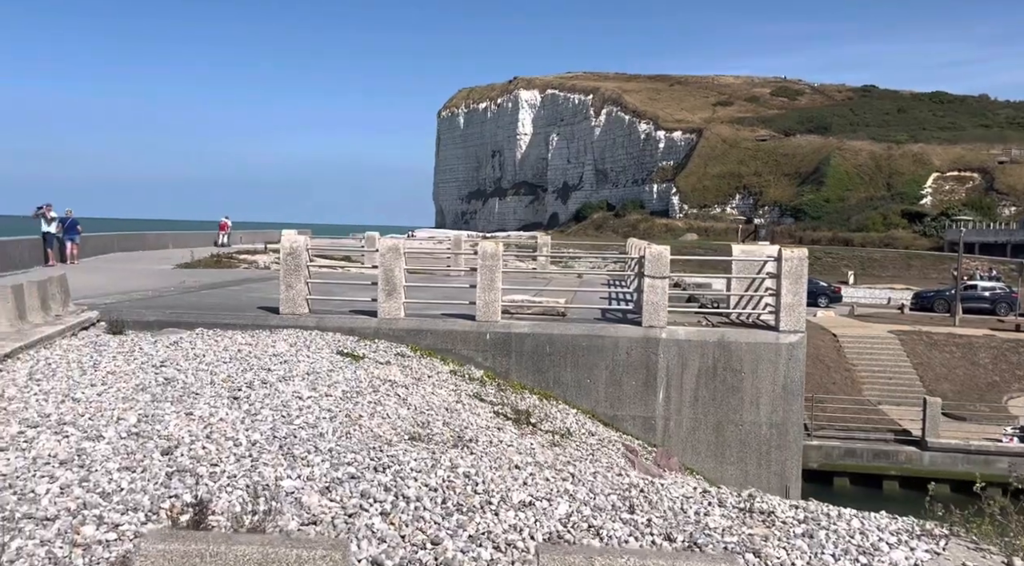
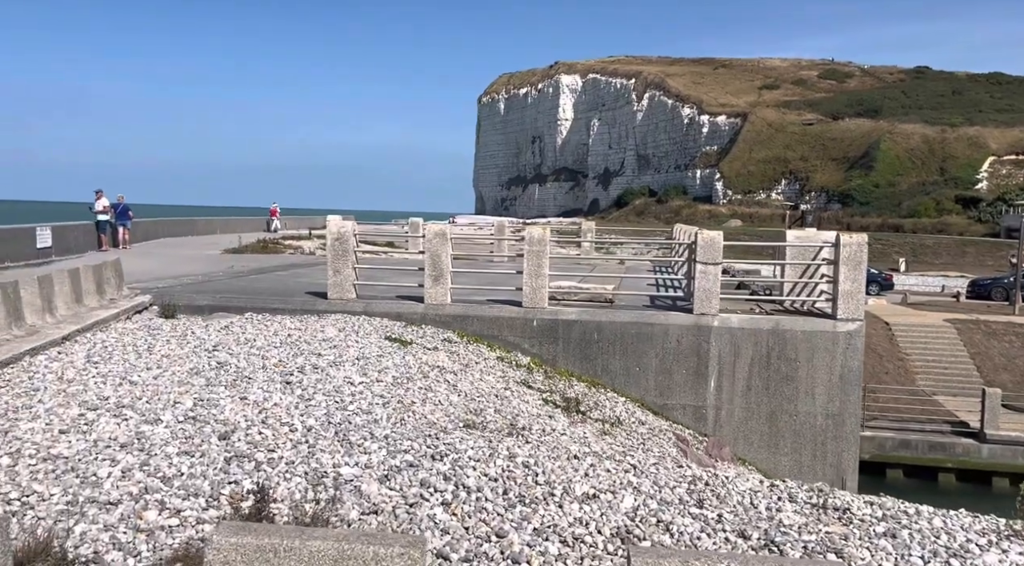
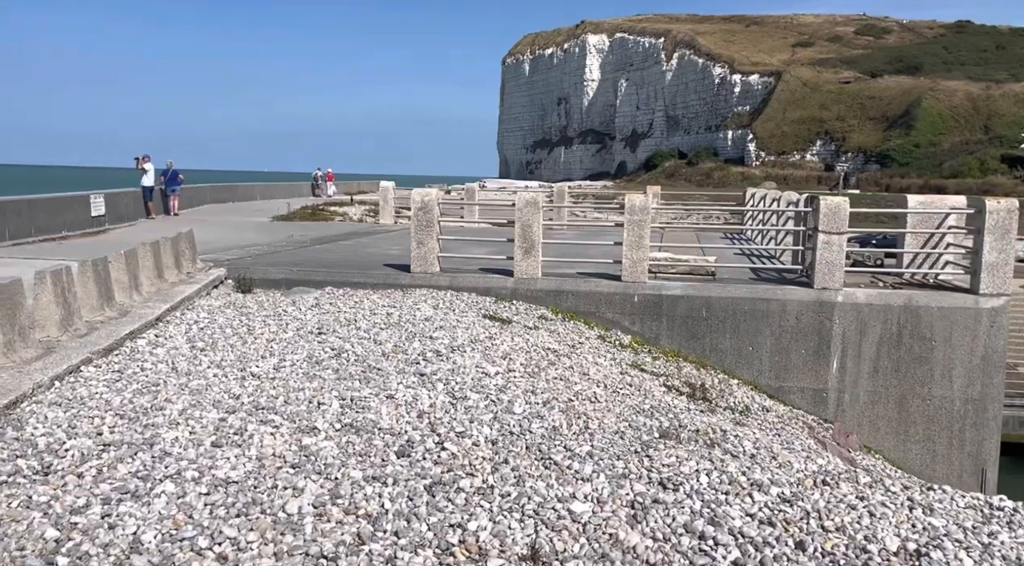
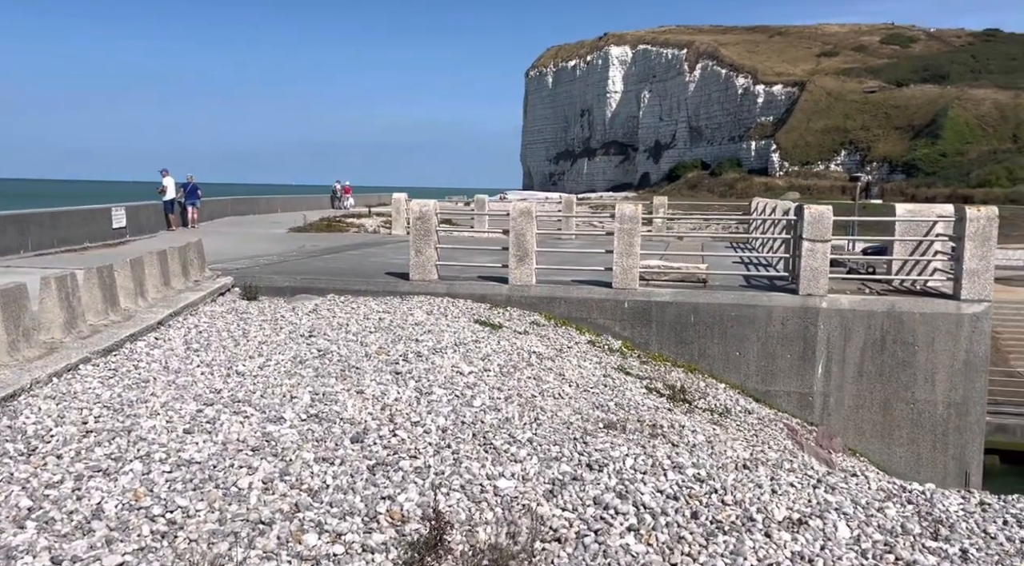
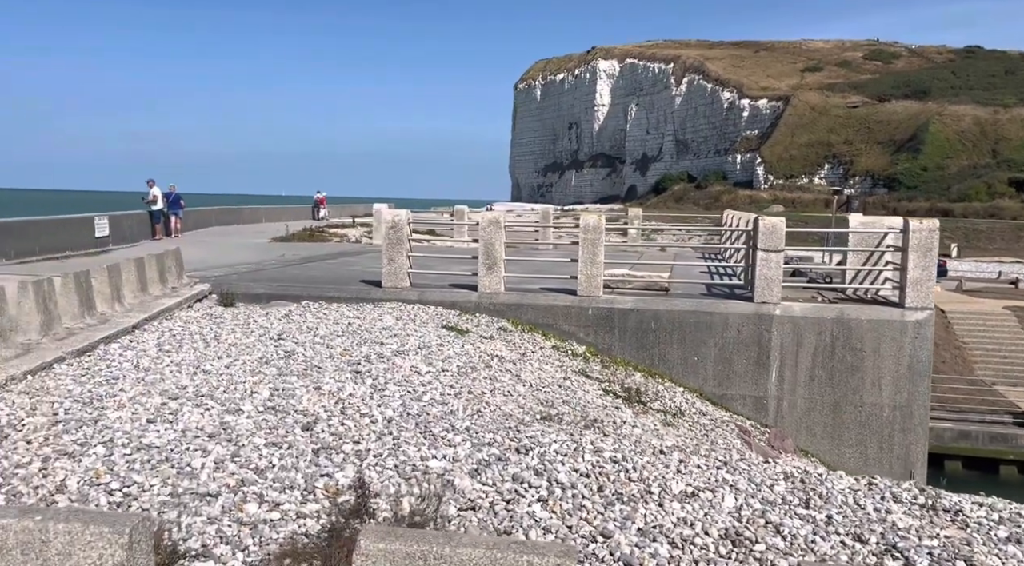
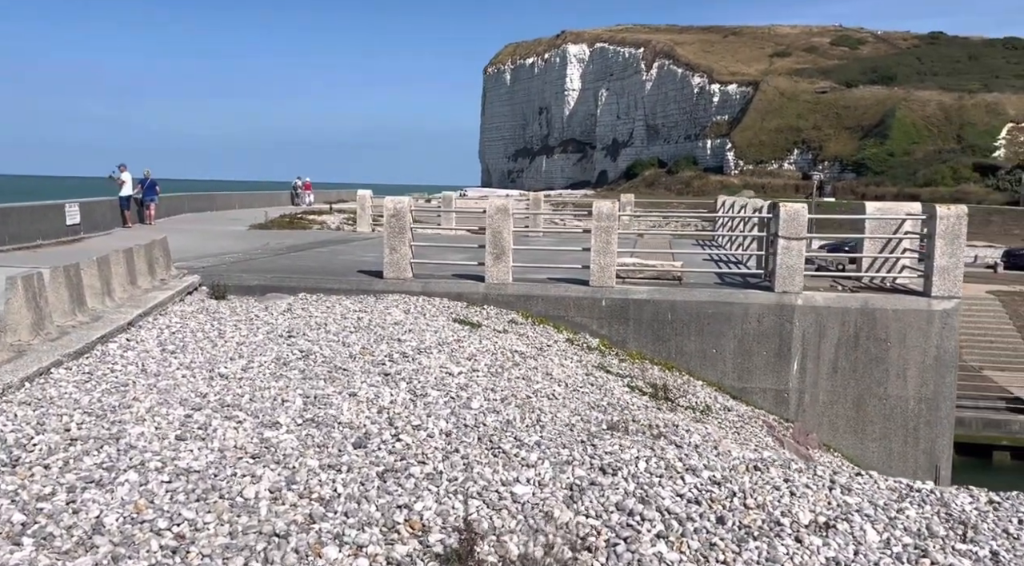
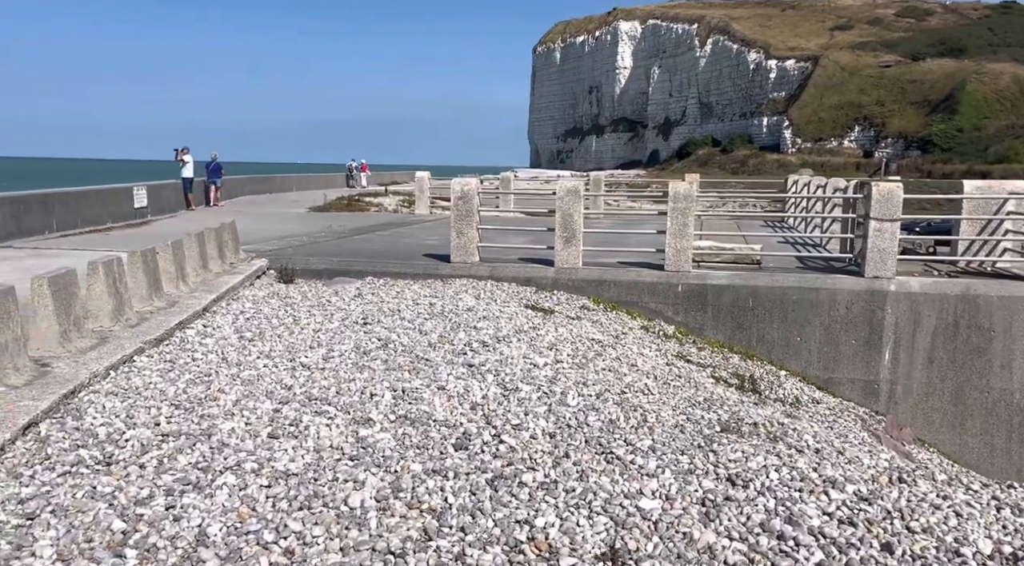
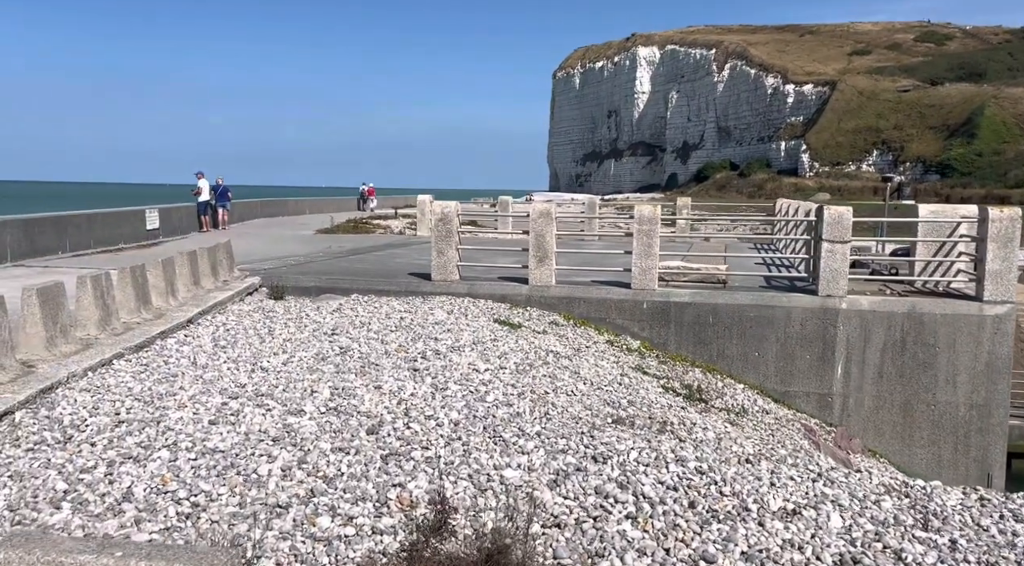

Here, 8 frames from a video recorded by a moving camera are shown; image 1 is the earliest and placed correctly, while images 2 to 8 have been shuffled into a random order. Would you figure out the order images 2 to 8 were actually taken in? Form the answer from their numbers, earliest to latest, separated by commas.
2, 5, 8, 4, 6, 3, 7
